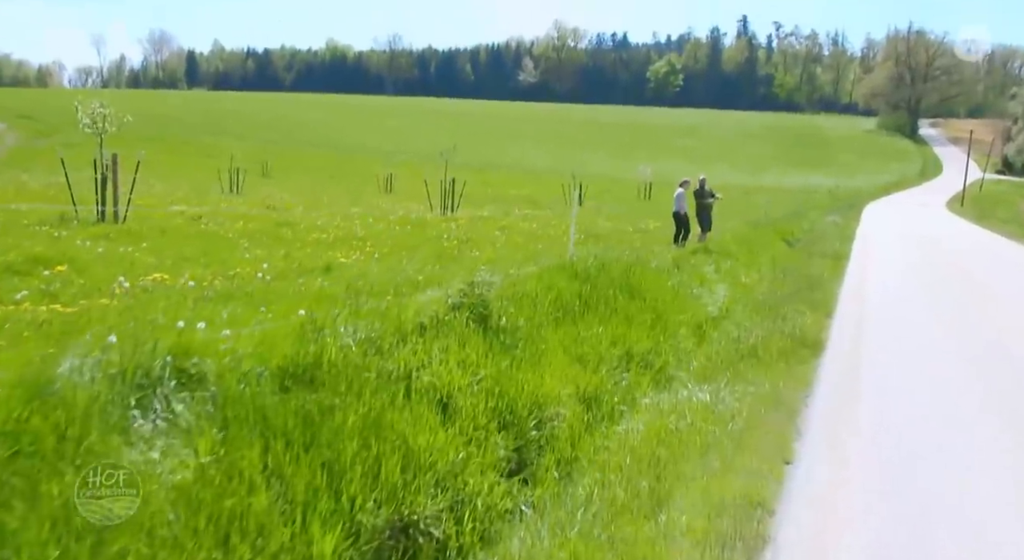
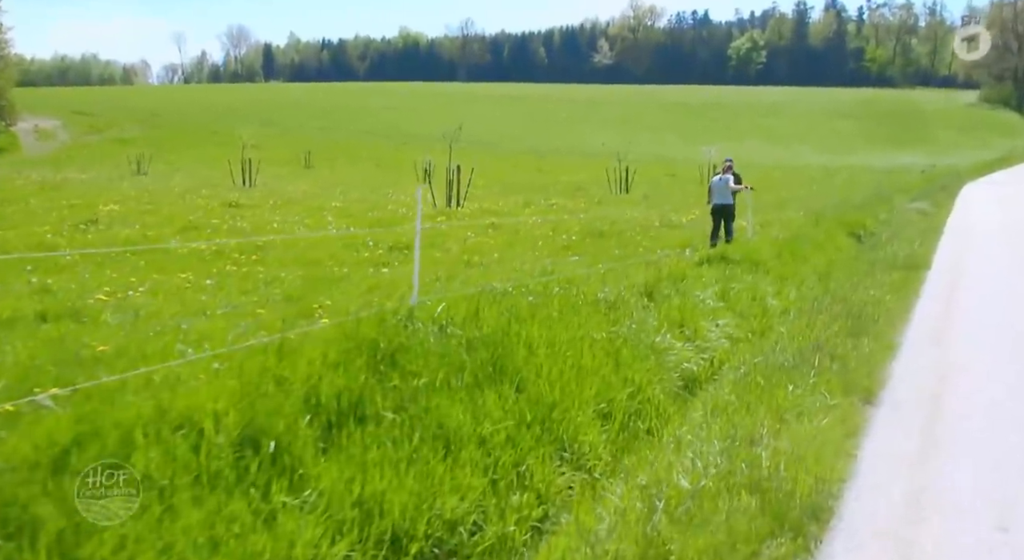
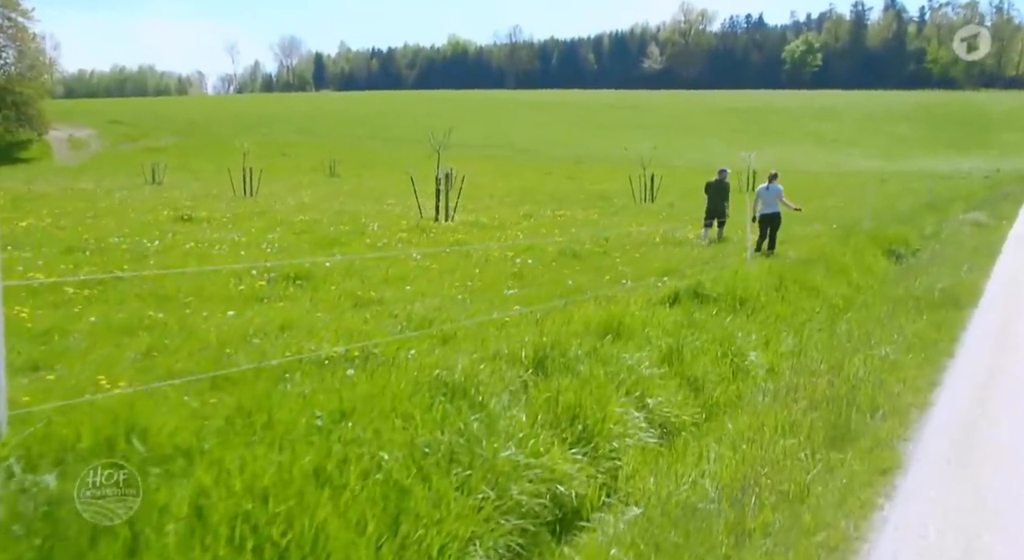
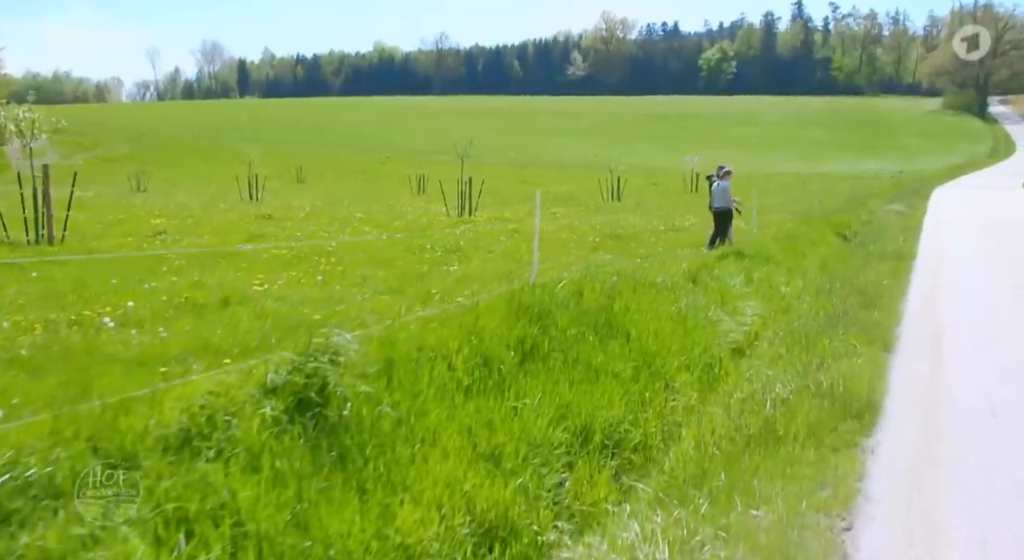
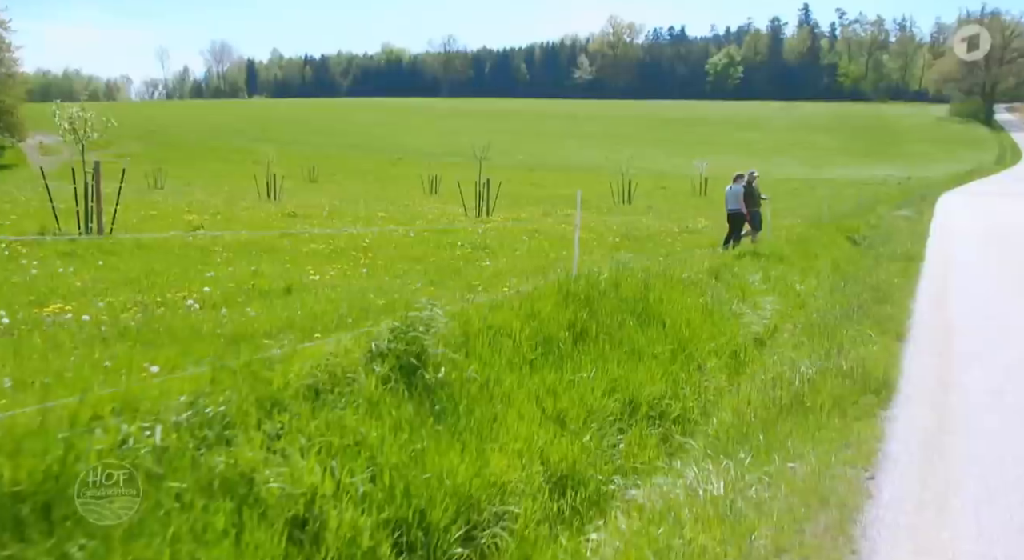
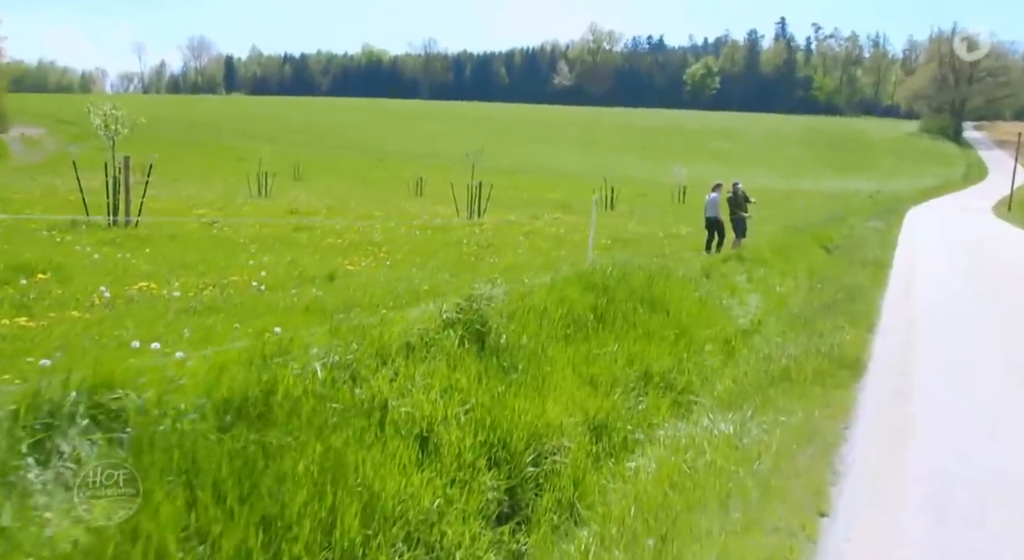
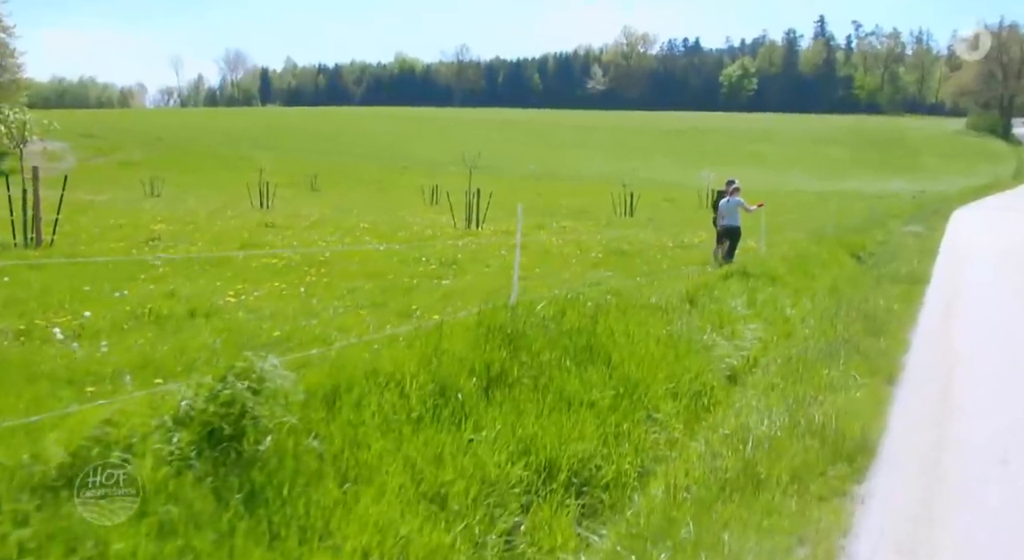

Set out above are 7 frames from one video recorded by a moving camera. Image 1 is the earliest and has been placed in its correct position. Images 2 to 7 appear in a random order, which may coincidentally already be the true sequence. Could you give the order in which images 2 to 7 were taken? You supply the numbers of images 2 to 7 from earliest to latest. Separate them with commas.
6, 5, 4, 7, 2, 3
